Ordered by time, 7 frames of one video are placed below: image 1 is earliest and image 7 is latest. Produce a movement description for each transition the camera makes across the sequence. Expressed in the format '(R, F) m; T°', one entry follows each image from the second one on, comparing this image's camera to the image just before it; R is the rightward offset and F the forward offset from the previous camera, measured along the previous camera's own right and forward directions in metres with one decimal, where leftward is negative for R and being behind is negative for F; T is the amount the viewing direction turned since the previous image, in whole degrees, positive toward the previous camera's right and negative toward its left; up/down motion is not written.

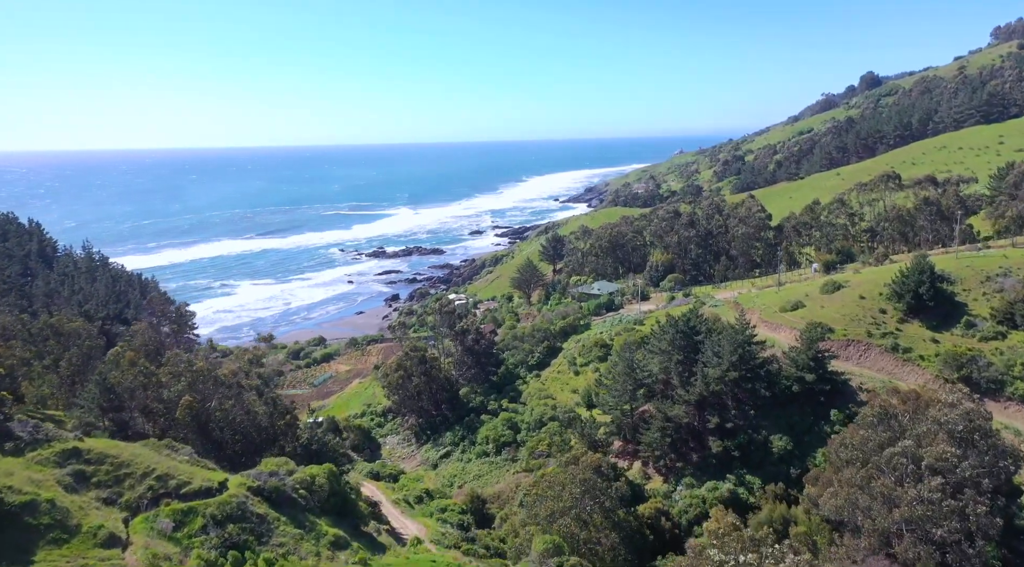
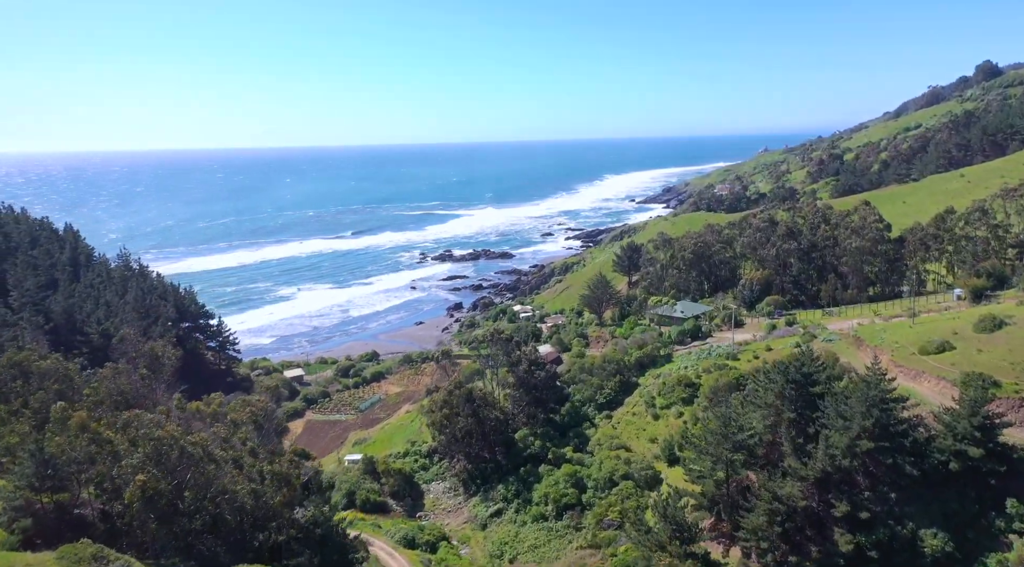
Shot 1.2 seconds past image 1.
(+0.3, +6.8) m; -6°
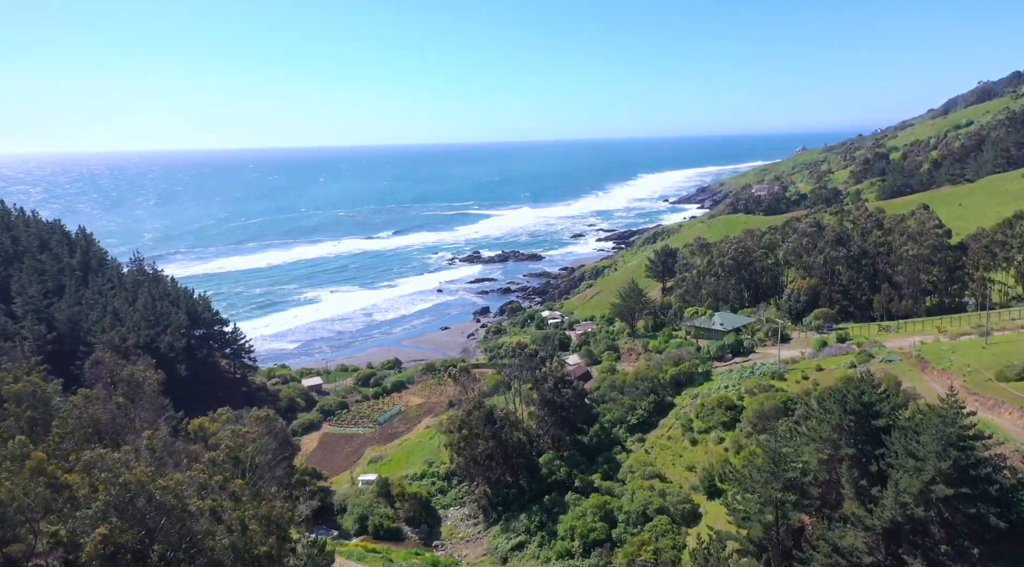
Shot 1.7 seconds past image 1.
(+0.3, +2.9) m; -2°
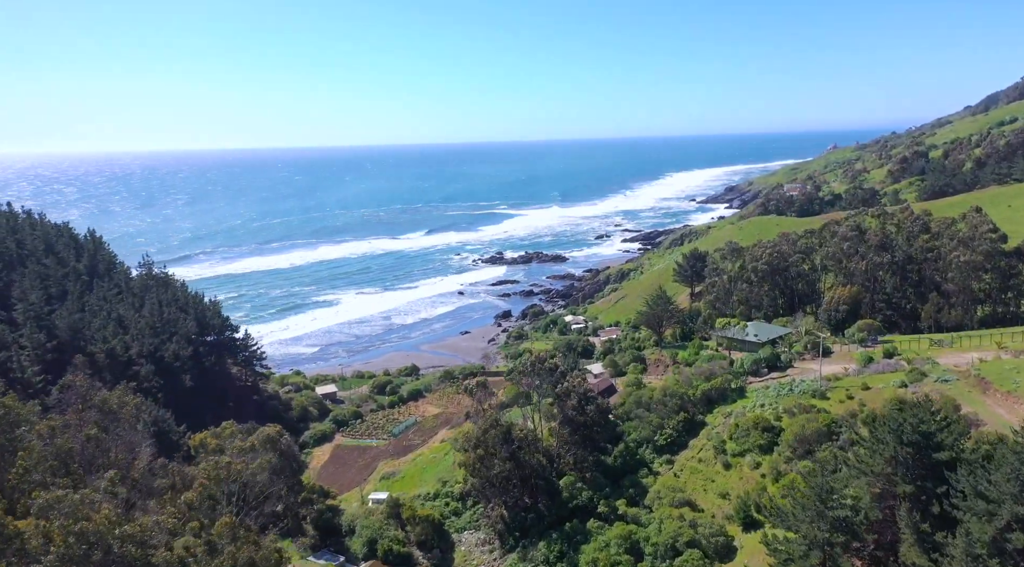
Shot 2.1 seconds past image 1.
(+0.3, +2.3) m; -2°
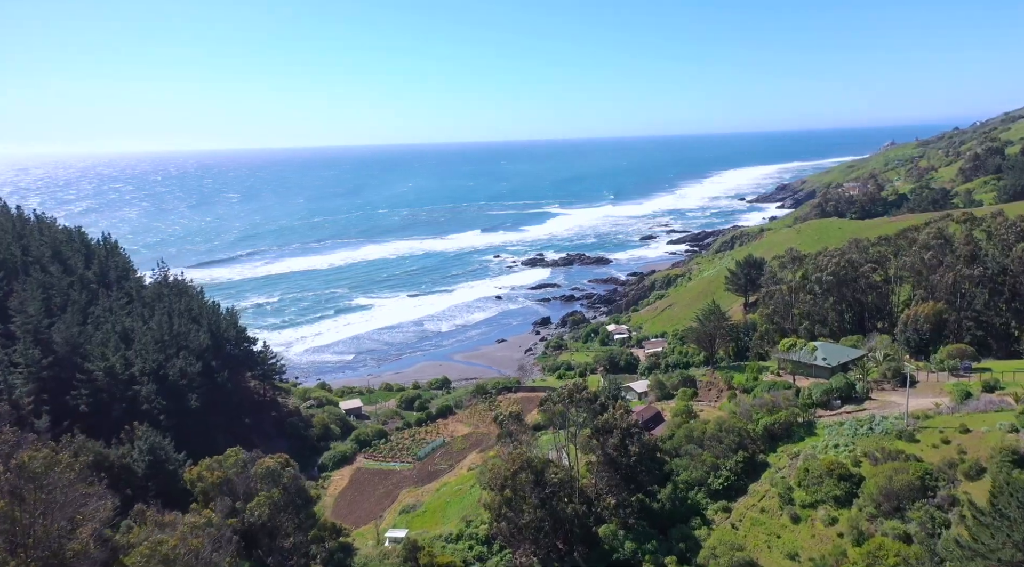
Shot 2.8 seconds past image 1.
(+0.4, +4.1) m; -3°
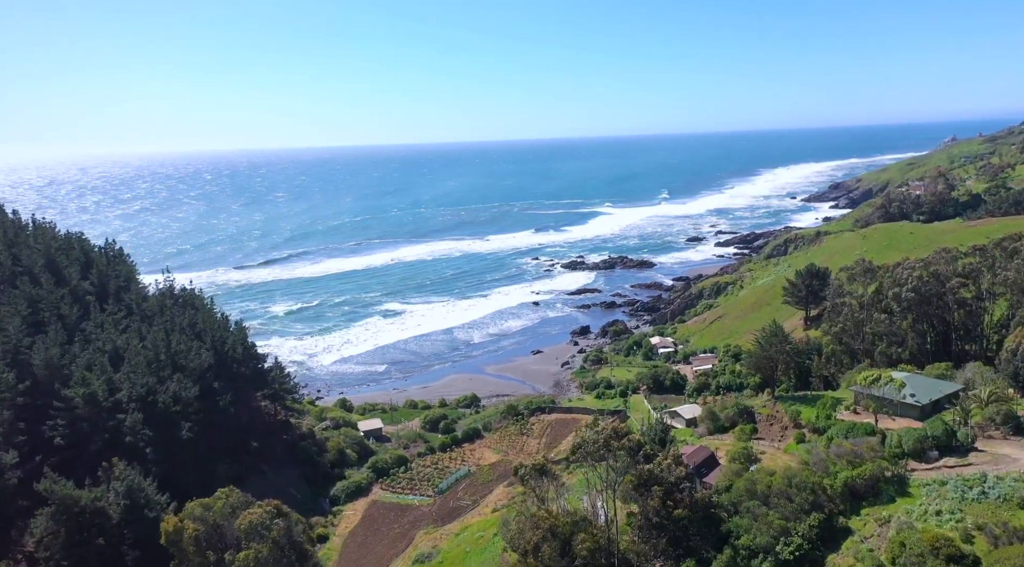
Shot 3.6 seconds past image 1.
(+0.5, +4.7) m; -3°
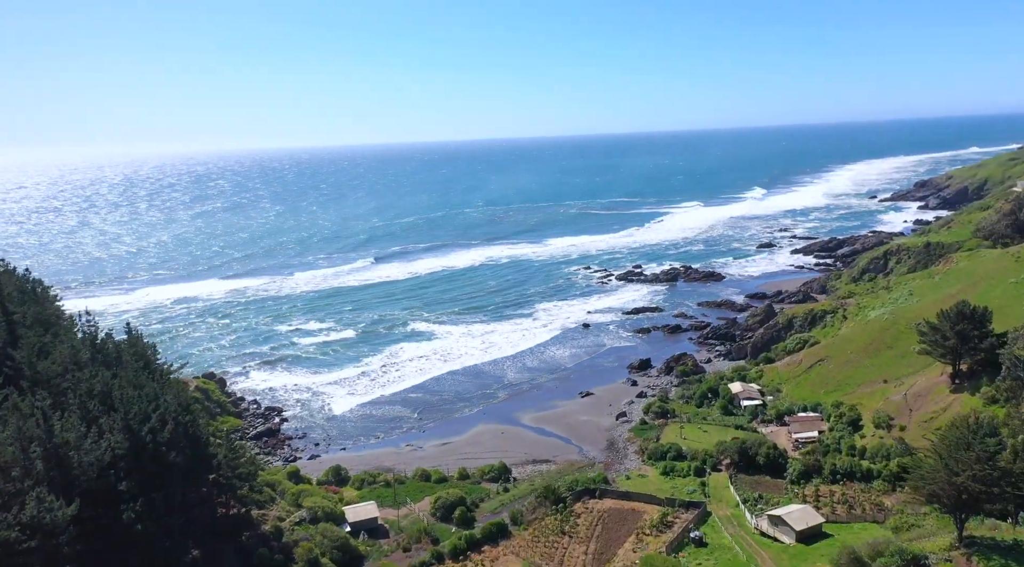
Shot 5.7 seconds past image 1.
(+0.7, +12.4) m; -4°
